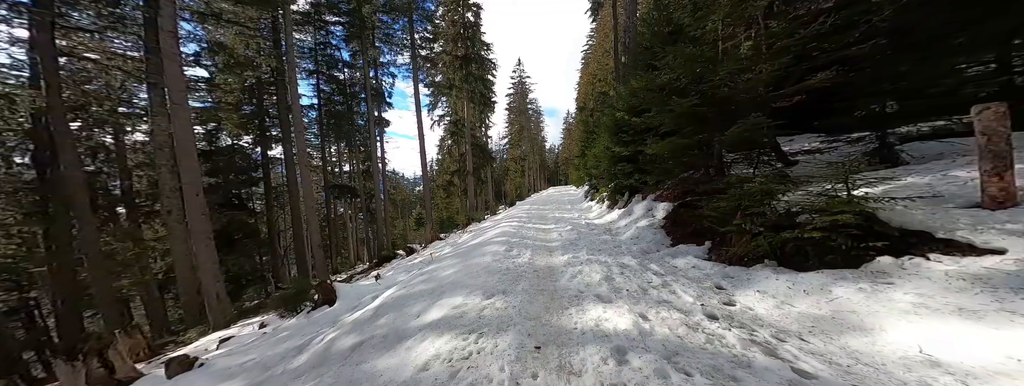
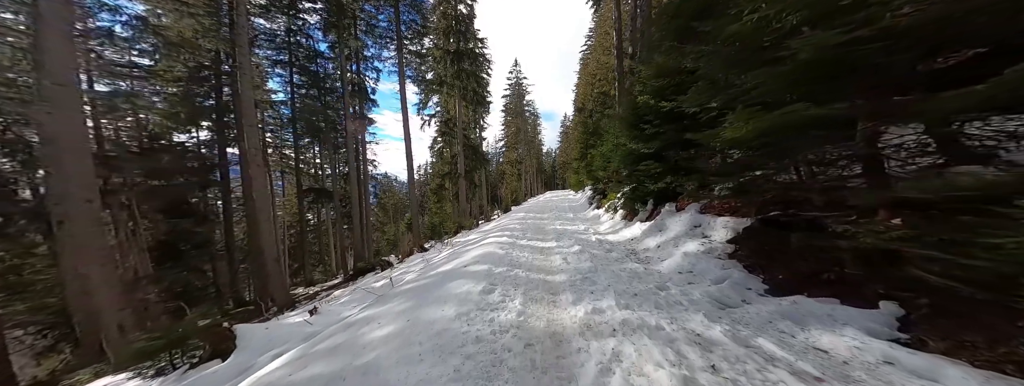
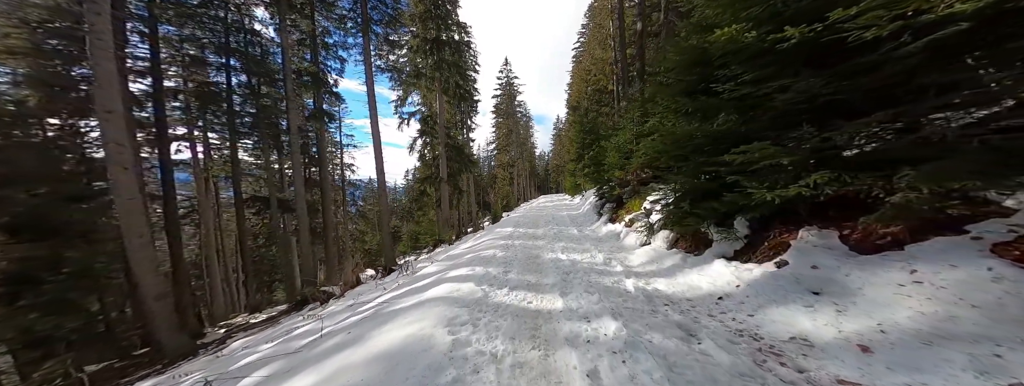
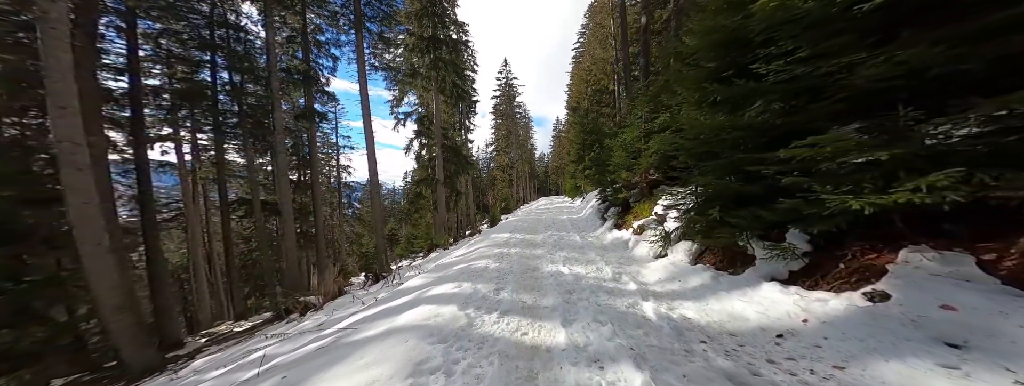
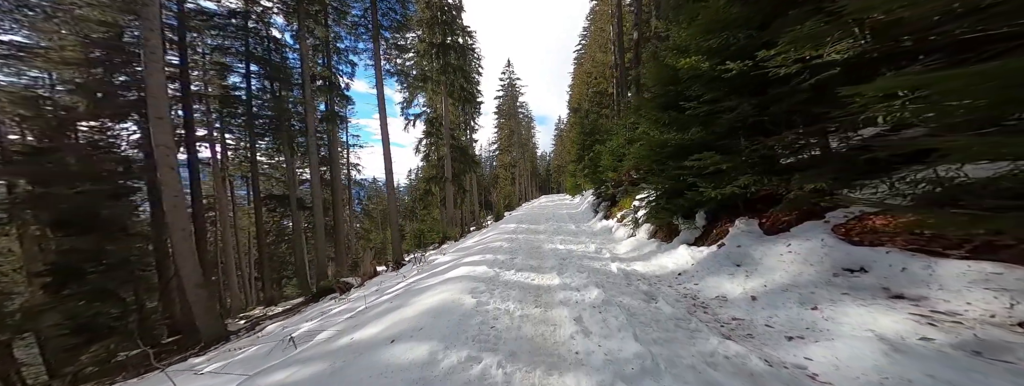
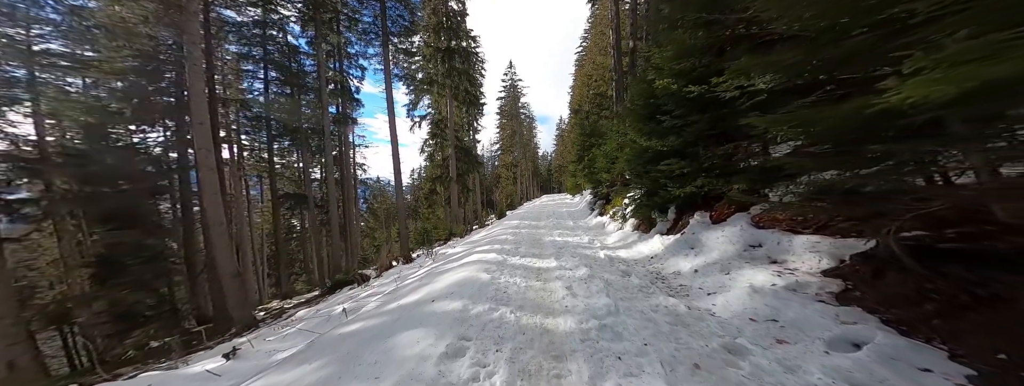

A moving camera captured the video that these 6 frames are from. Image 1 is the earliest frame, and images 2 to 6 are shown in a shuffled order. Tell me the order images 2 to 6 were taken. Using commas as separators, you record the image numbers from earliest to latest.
2, 6, 5, 3, 4
